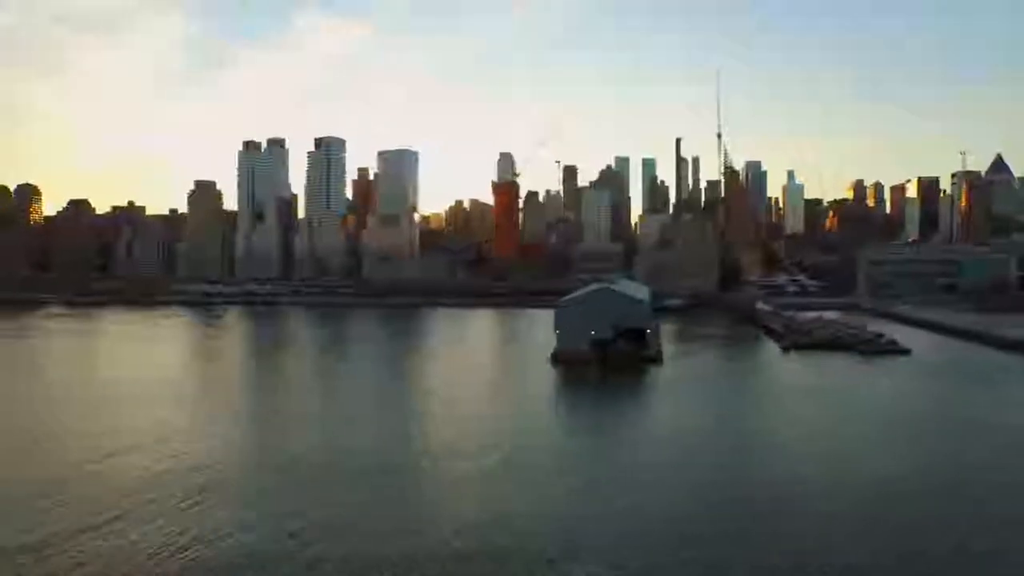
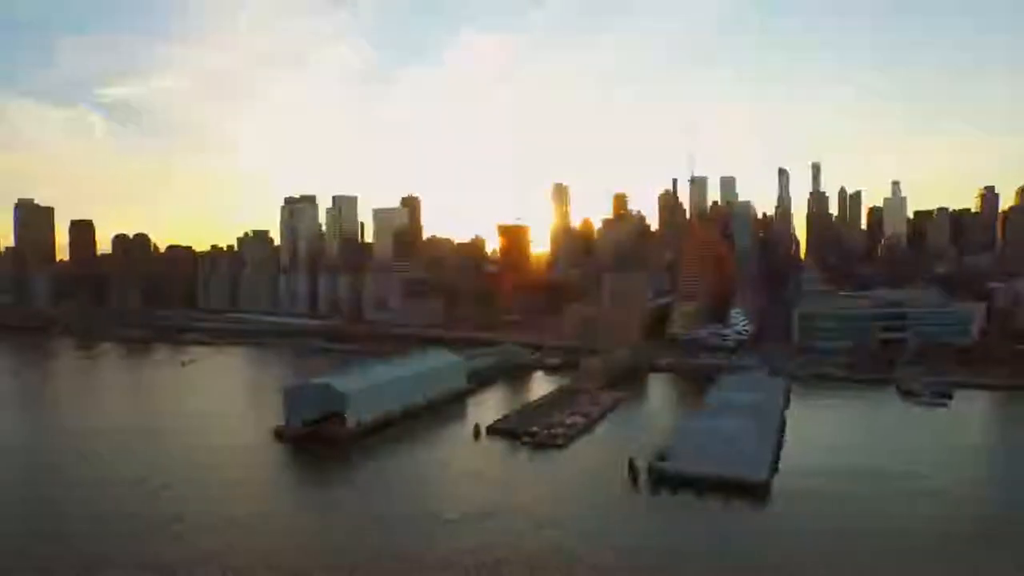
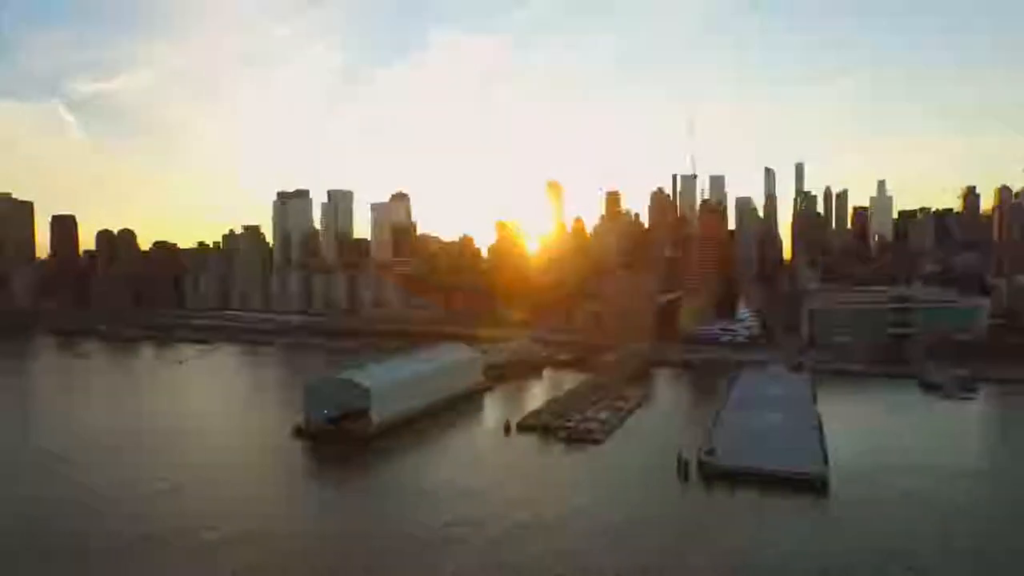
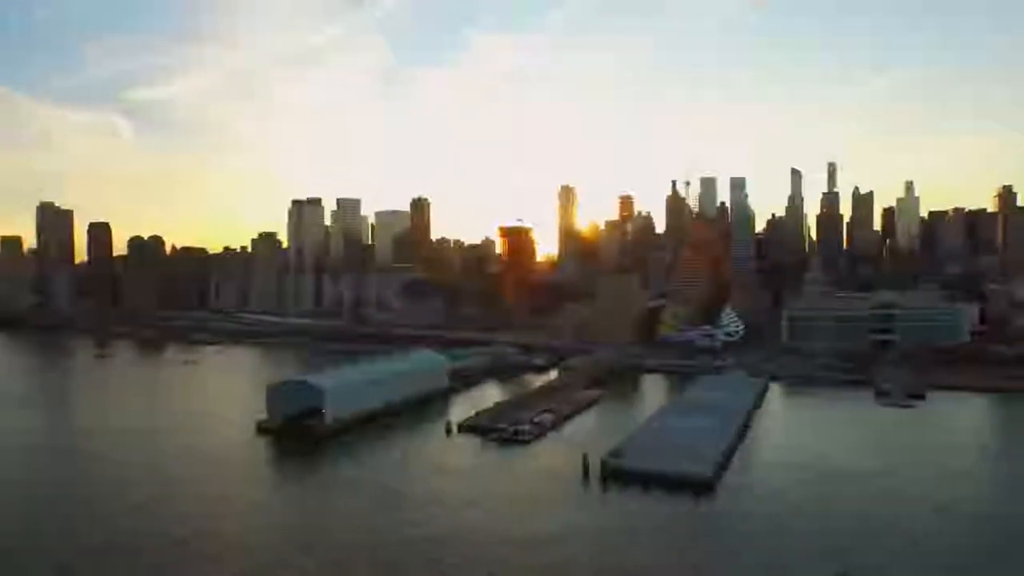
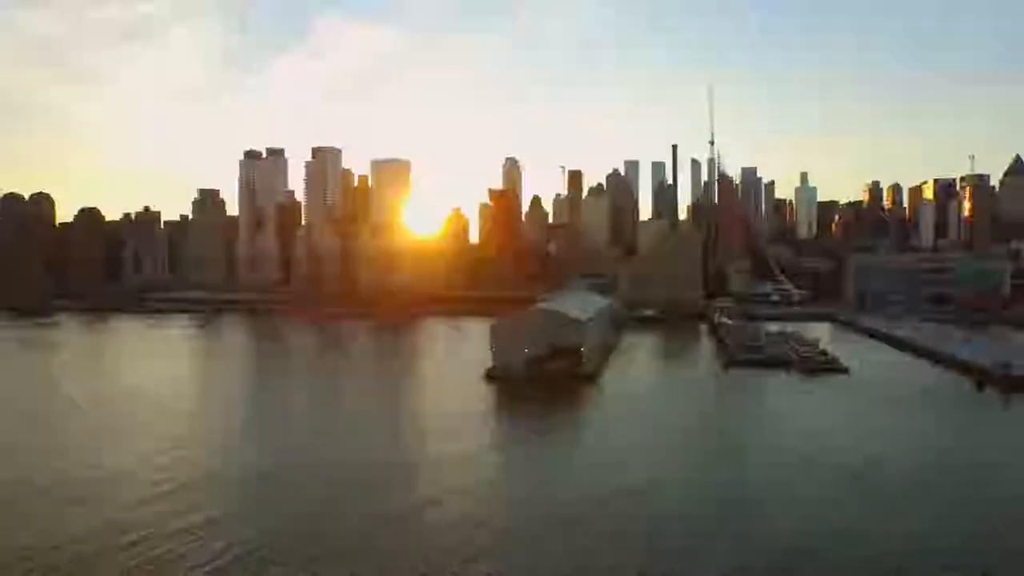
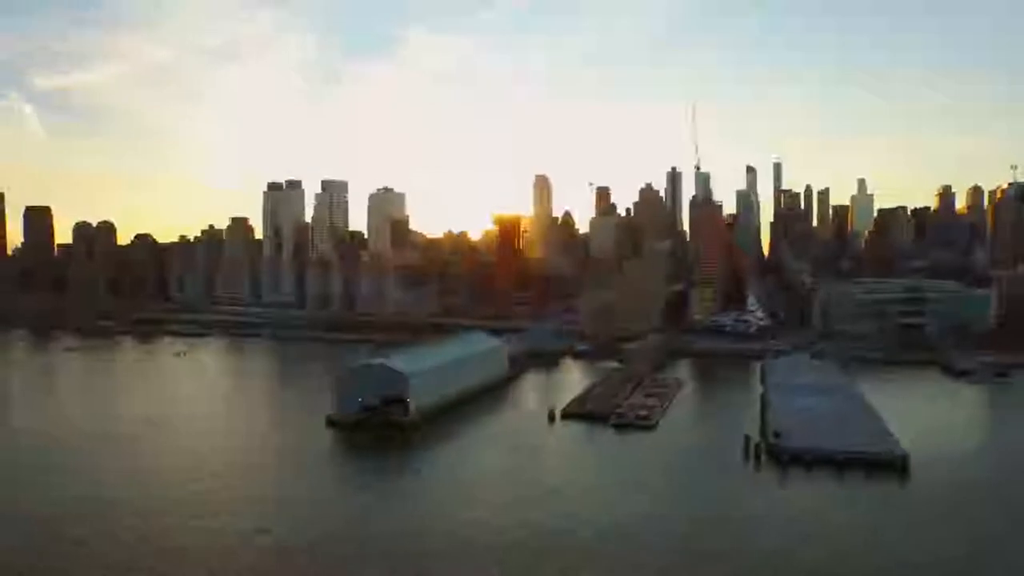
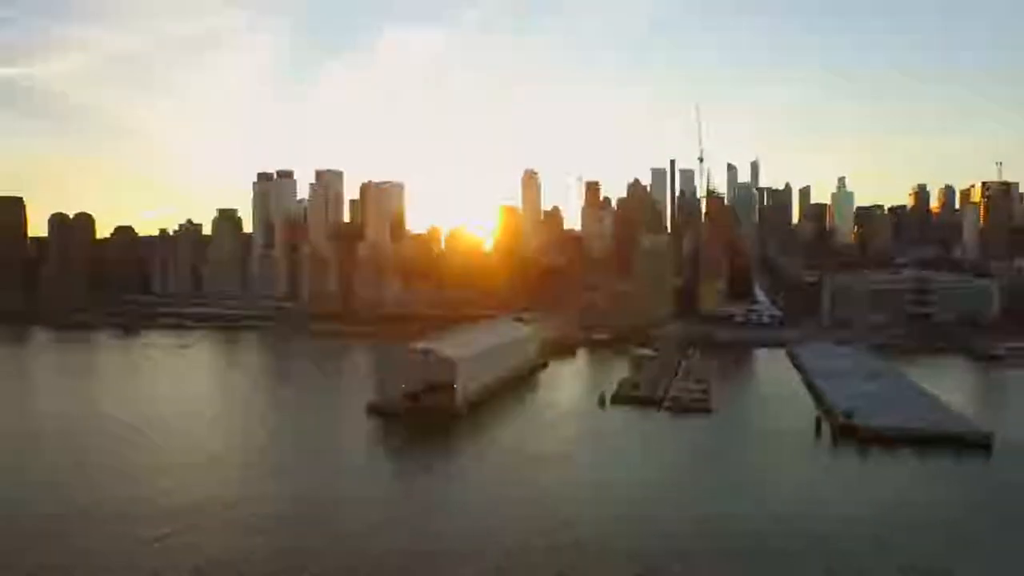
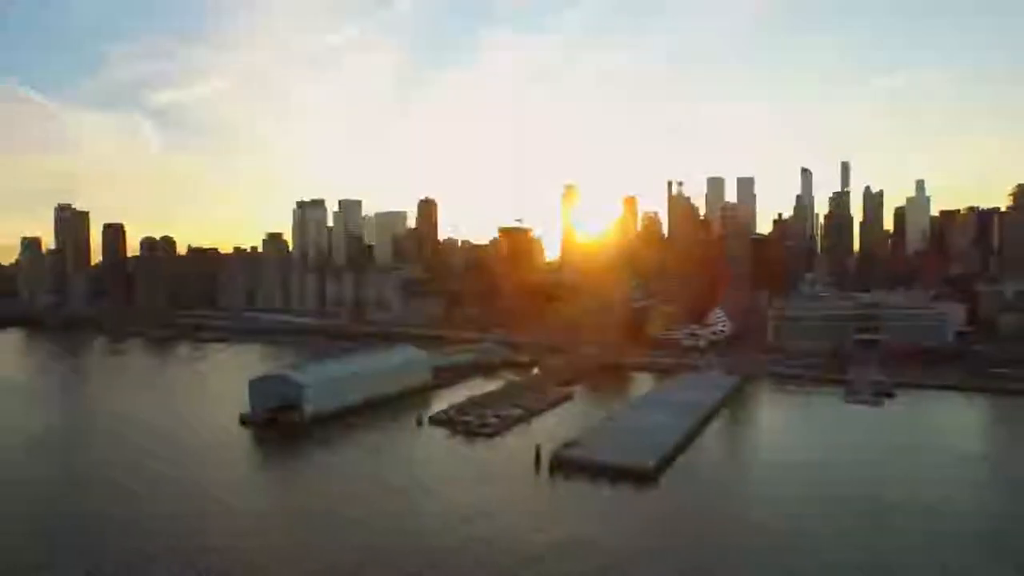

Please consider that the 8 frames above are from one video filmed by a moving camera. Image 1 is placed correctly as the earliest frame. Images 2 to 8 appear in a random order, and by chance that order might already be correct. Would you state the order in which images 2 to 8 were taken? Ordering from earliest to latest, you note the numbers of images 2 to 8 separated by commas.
5, 7, 6, 3, 2, 4, 8
